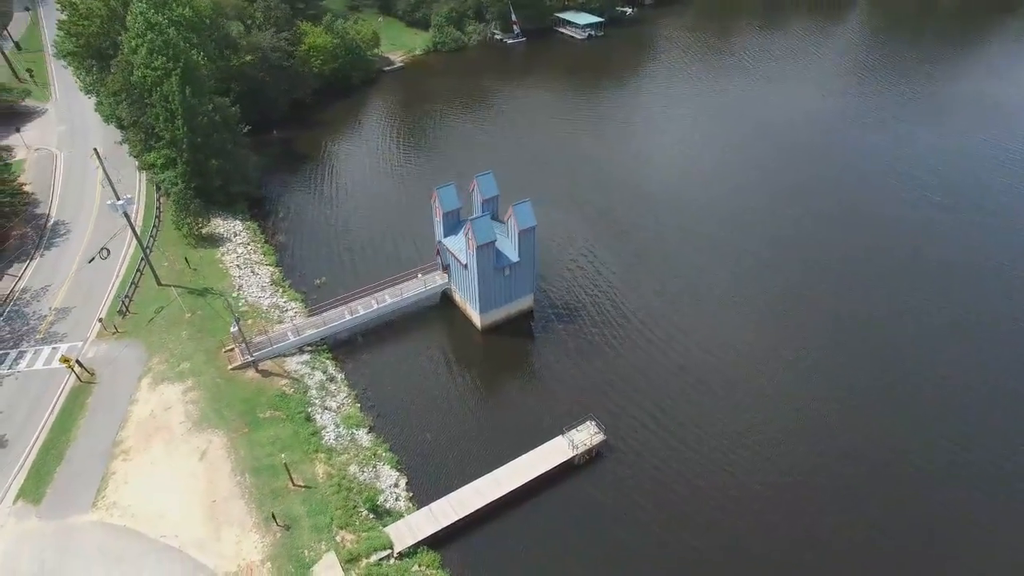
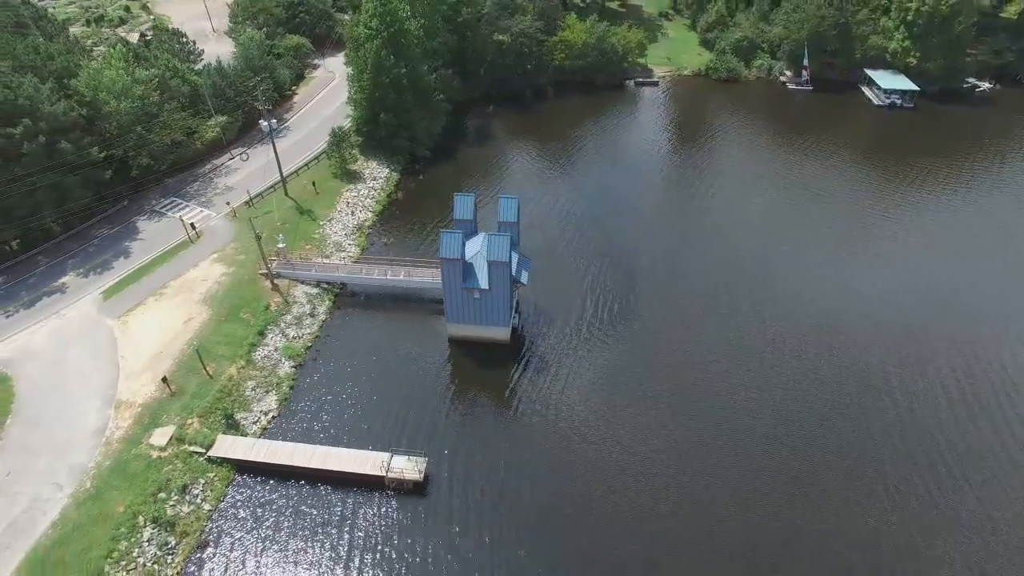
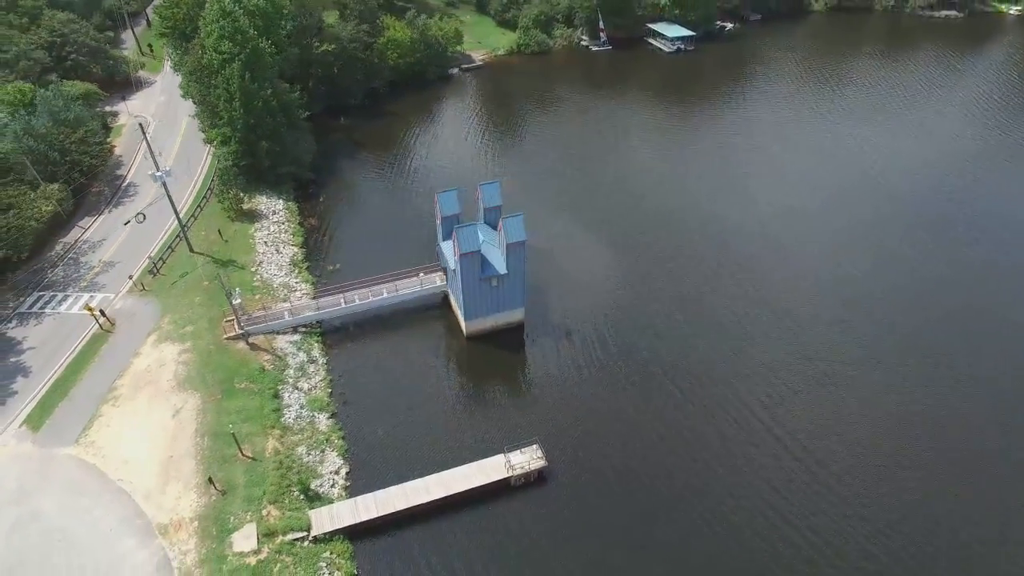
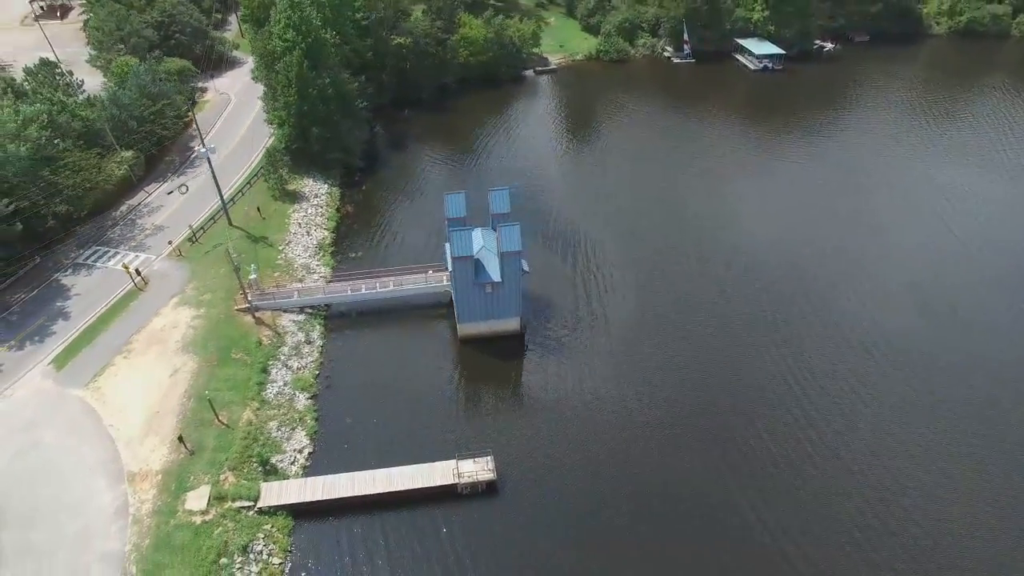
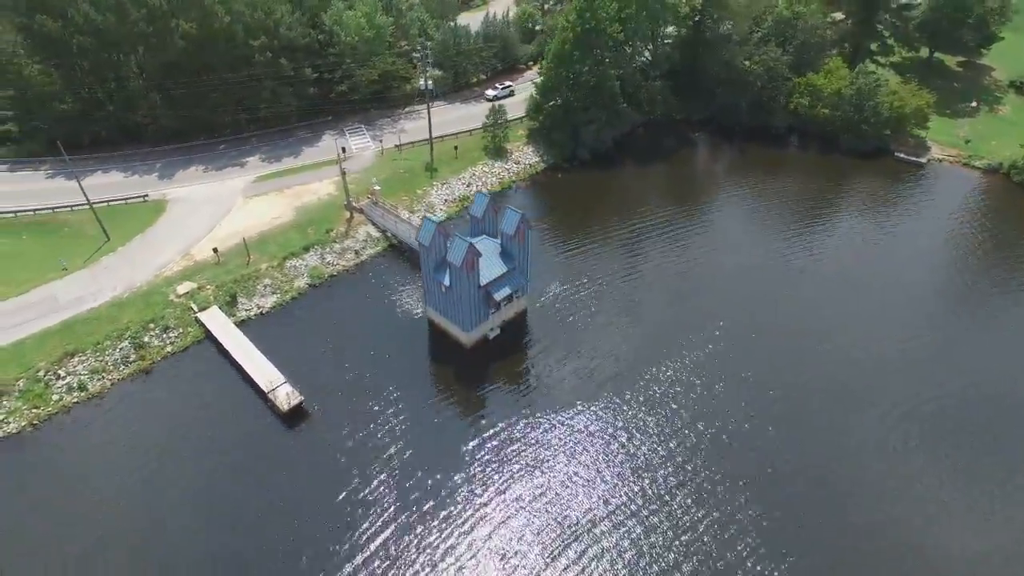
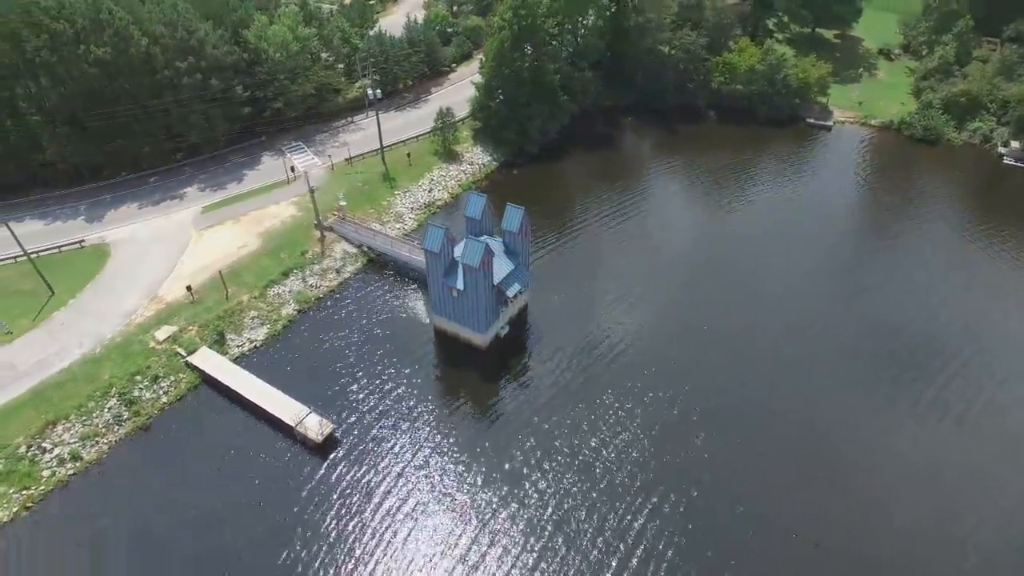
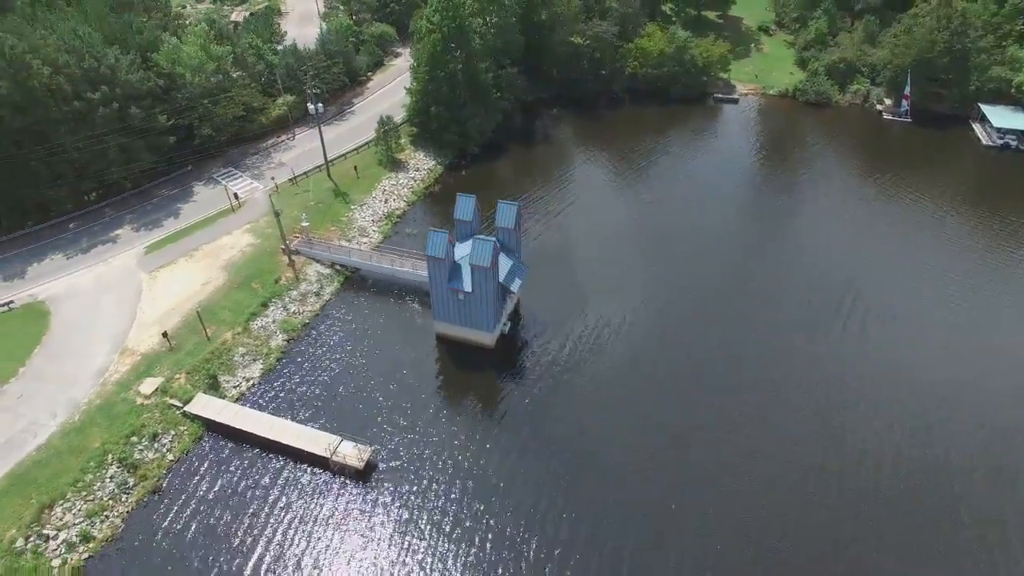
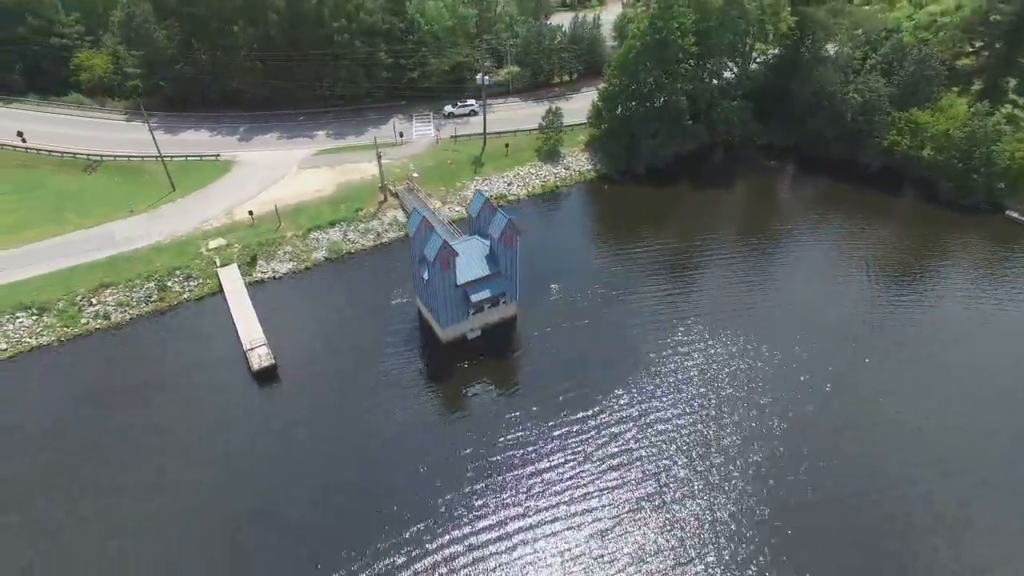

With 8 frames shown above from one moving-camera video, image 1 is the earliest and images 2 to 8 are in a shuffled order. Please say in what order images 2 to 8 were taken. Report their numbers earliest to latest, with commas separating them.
3, 4, 2, 7, 6, 5, 8
